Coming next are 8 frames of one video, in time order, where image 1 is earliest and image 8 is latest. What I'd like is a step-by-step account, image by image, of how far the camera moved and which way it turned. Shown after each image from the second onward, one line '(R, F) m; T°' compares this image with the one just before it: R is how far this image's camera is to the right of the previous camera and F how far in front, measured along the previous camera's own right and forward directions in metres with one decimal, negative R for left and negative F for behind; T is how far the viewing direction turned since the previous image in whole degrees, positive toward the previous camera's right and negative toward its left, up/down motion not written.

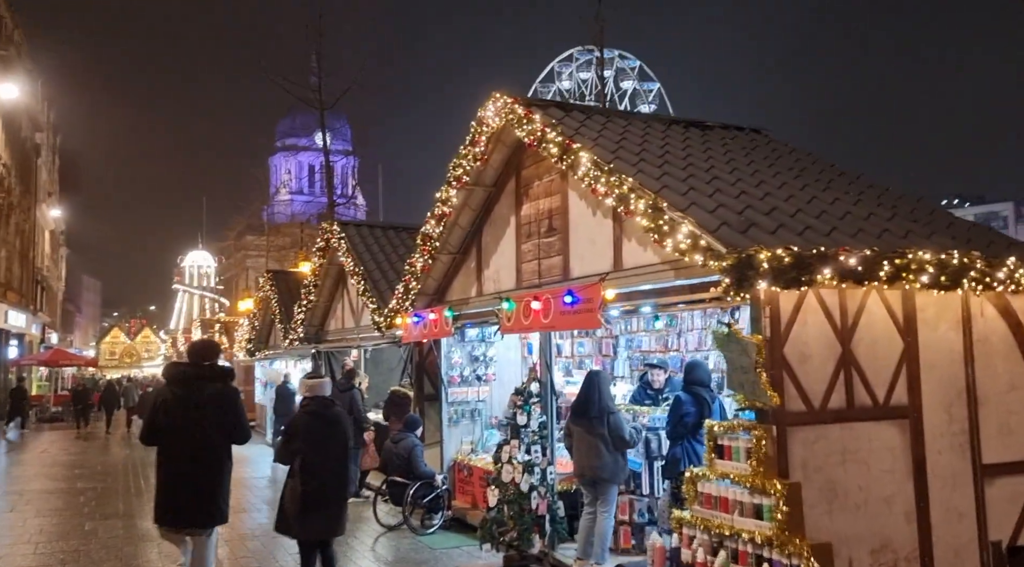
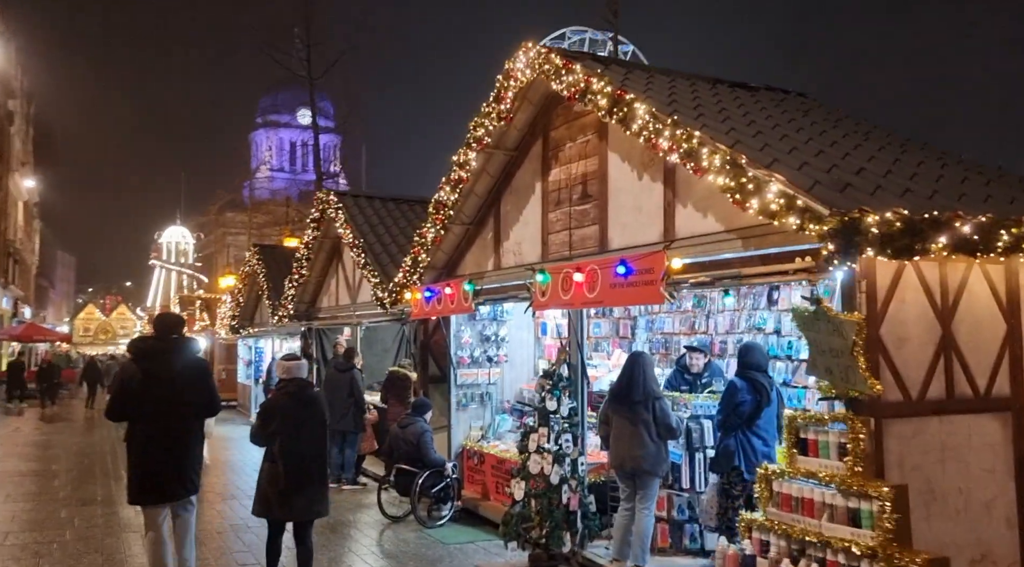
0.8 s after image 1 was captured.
(-0.4, +0.7) m; +1°
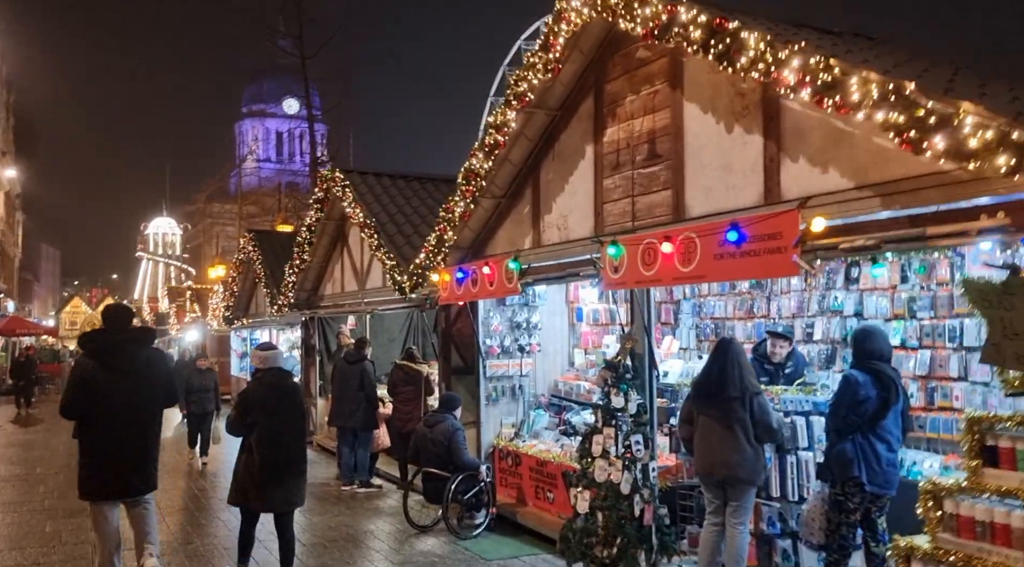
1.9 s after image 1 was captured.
(-0.5, +1.0) m; +1°
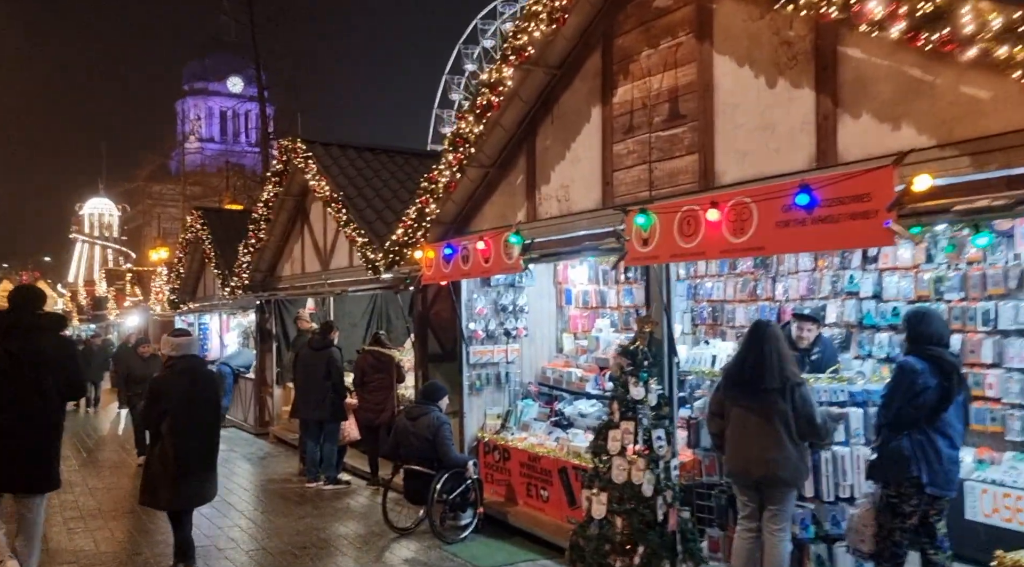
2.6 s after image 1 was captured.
(-0.4, +0.7) m; +4°
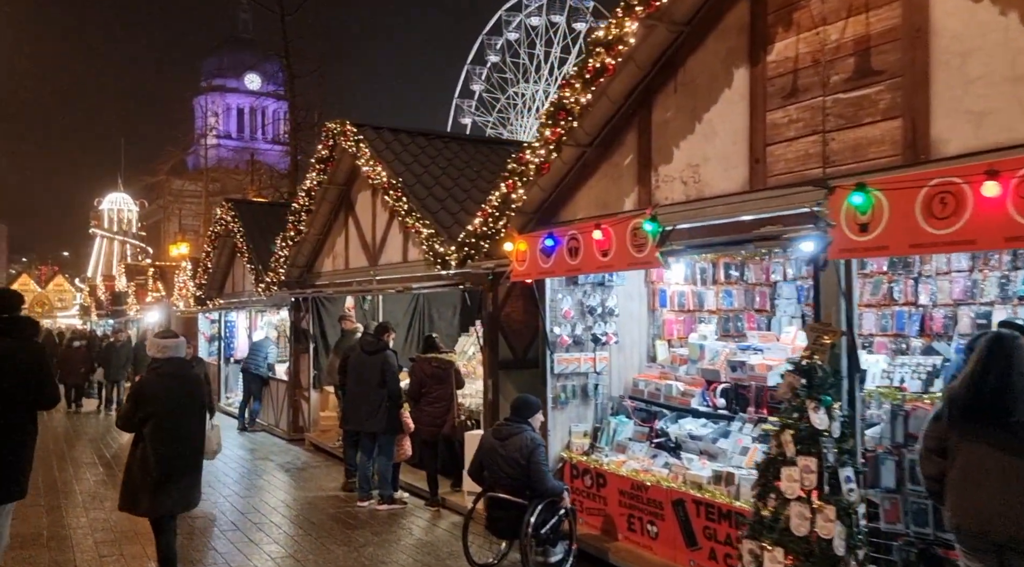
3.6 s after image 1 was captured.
(-0.7, +1.0) m; -1°
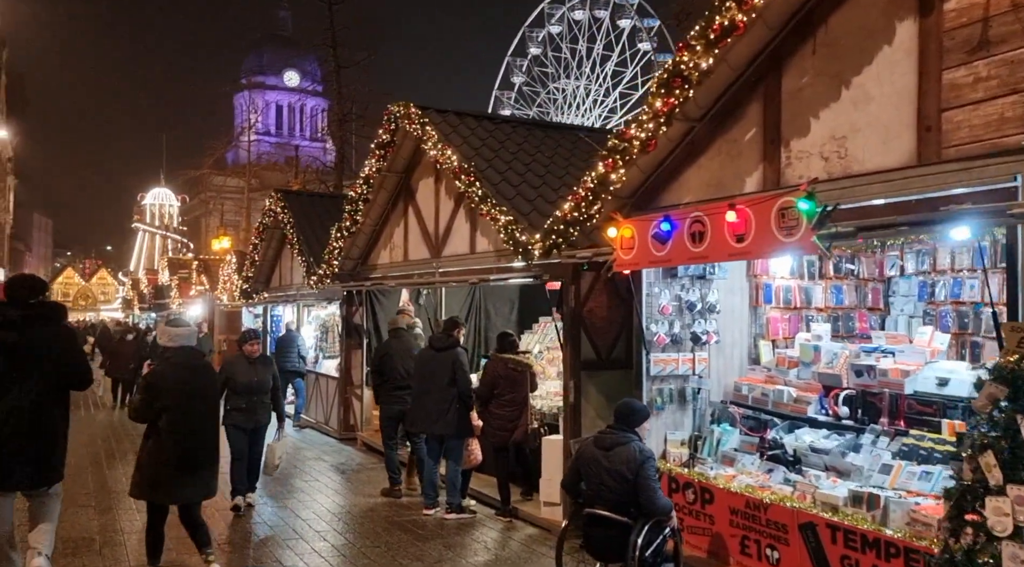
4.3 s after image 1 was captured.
(-0.5, +0.7) m; -2°
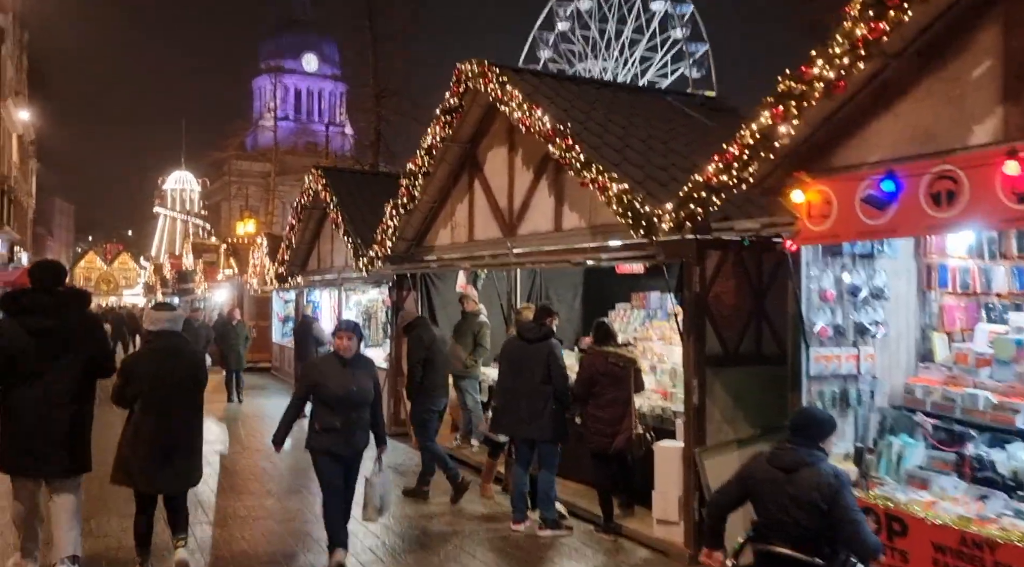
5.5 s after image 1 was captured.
(-0.7, +1.1) m; -1°
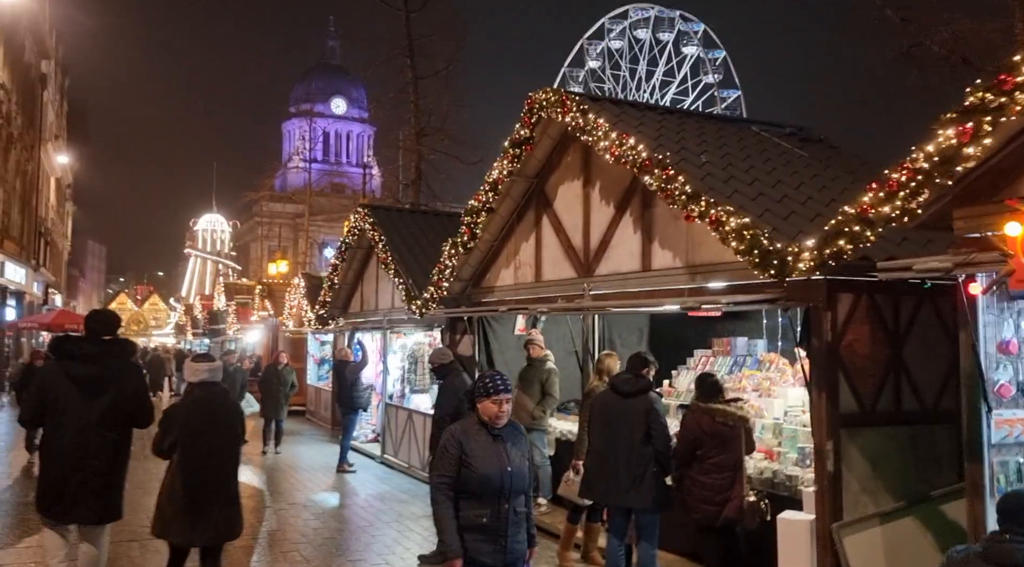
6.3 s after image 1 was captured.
(-0.5, +0.7) m; -2°
